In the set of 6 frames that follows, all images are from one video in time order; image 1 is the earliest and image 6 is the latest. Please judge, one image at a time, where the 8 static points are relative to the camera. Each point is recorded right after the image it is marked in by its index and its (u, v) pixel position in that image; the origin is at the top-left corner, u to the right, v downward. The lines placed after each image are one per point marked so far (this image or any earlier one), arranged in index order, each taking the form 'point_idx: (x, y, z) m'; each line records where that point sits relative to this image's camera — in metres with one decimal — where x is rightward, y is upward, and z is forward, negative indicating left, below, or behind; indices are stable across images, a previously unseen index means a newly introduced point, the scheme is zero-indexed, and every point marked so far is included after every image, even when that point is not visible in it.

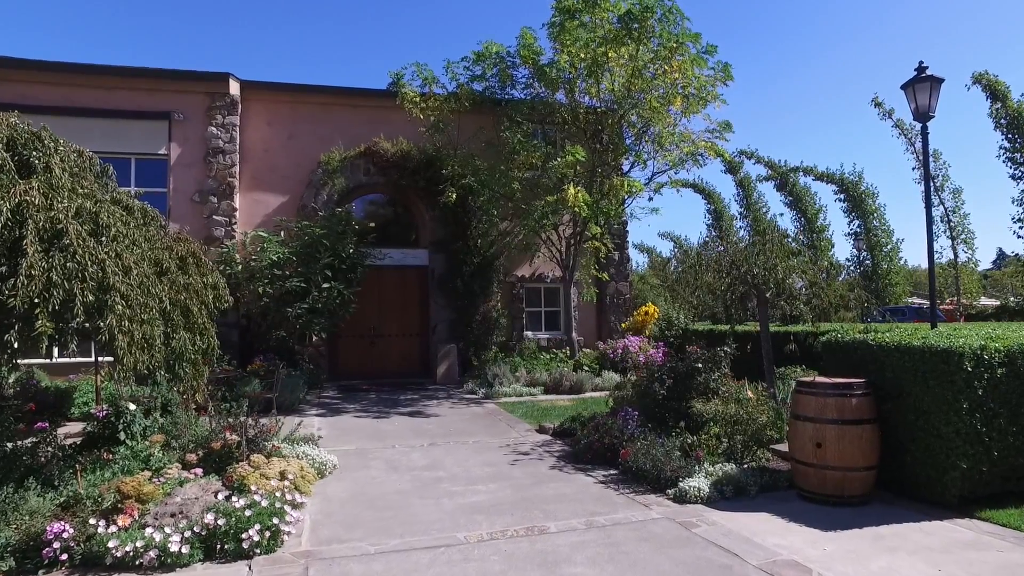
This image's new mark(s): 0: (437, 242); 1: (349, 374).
0: (-1.7, +1.0, +14.9) m
1: (-3.7, -2.0, +14.8) m
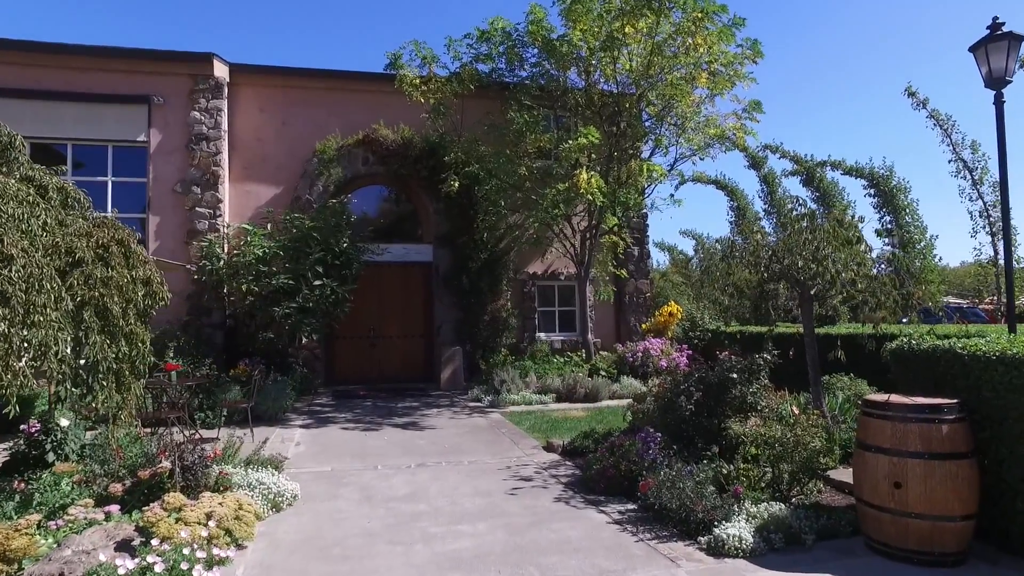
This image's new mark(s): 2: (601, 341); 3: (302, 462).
0: (-1.5, +1.1, +13.8) m
1: (-3.4, -1.9, +13.8) m
2: (+2.1, -1.3, +15.4) m
3: (-2.3, -1.9, +7.1) m
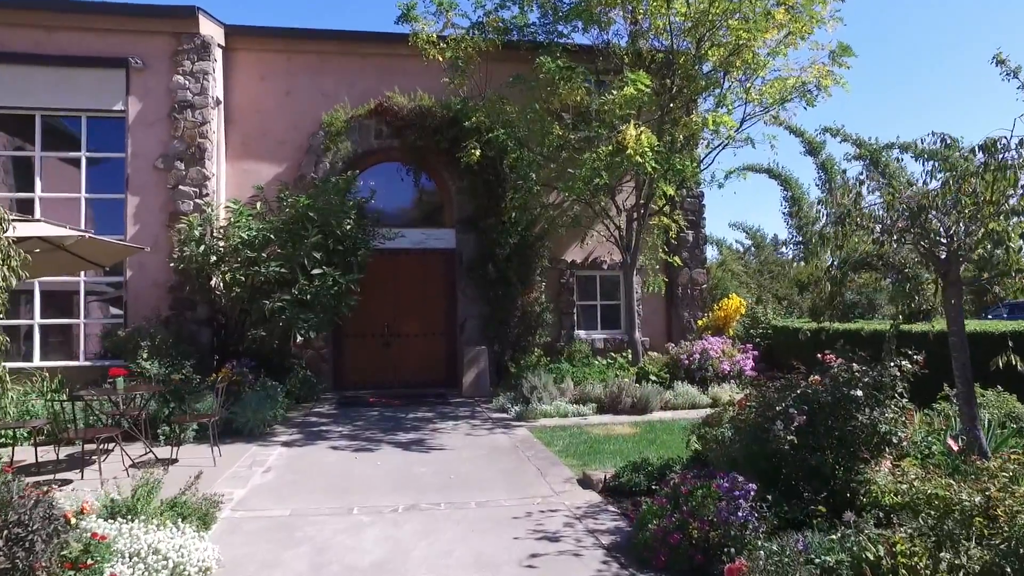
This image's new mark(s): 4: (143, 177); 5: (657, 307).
0: (-0.9, +1.2, +12.0) m
1: (-2.8, -1.8, +12.1) m
2: (+2.8, -1.1, +13.3) m
3: (-2.1, -1.7, +5.3) m
4: (-5.7, +1.7, +10.1) m
5: (+3.0, -0.4, +13.4) m
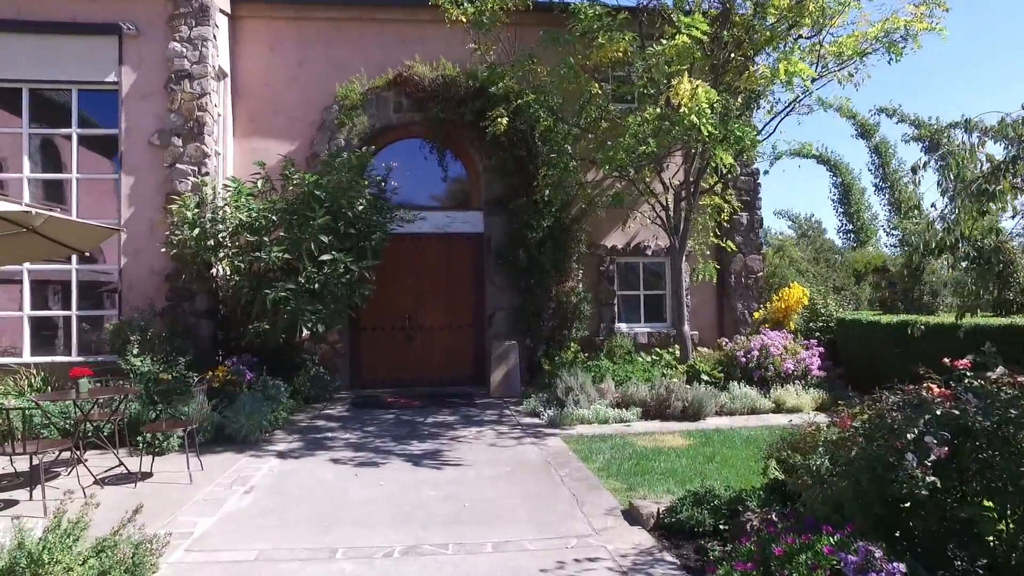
0: (-0.3, +1.4, +10.8) m
1: (-2.3, -1.6, +11.1) m
2: (+3.4, -0.8, +12.0) m
3: (-1.9, -1.6, +4.3) m
4: (-5.2, +1.9, +9.2) m
5: (+3.6, -0.2, +12.1) m
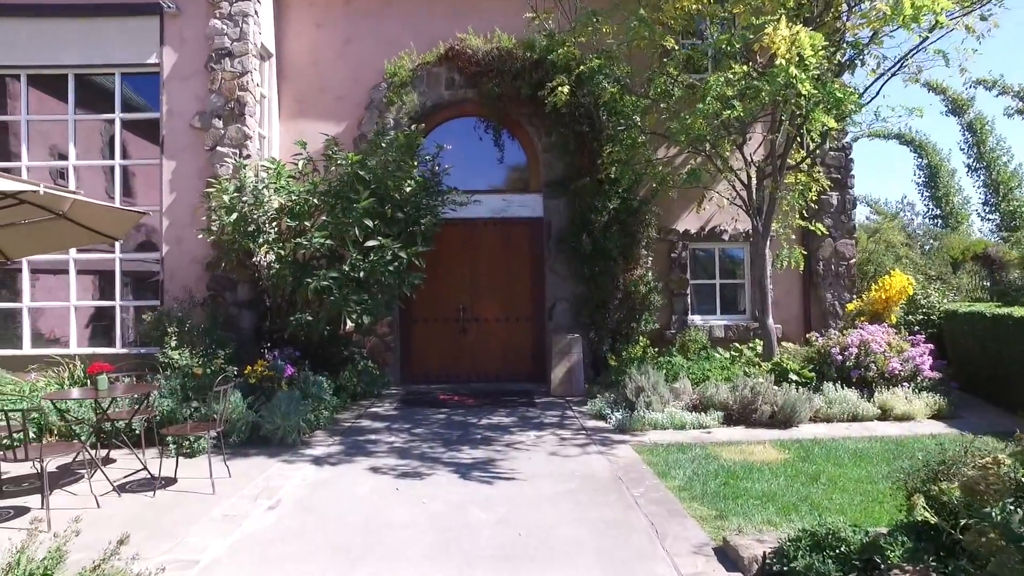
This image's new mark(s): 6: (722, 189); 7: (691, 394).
0: (+0.6, +1.6, +9.9) m
1: (-1.3, -1.4, +10.4) m
2: (+4.4, -0.7, +10.7) m
3: (-1.6, -1.6, +3.6) m
4: (-4.4, +2.0, +8.7) m
5: (+4.6, 0.0, +10.8) m
6: (+3.2, +1.5, +9.9) m
7: (+2.2, -1.3, +7.9) m
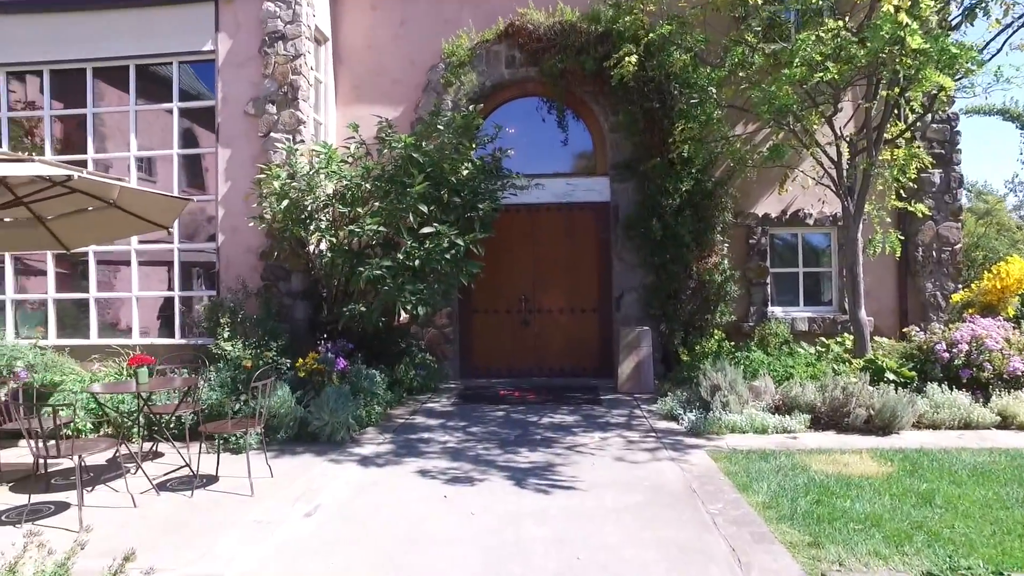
0: (+1.5, +1.8, +9.3) m
1: (-0.3, -1.2, +10.0) m
2: (+5.4, -0.5, +9.7) m
3: (-1.3, -1.5, +3.2) m
4: (-3.6, +2.1, +8.6) m
5: (+5.6, +0.2, +9.8) m
6: (+4.1, +1.6, +9.0) m
7: (+2.8, -1.1, +7.1) m
